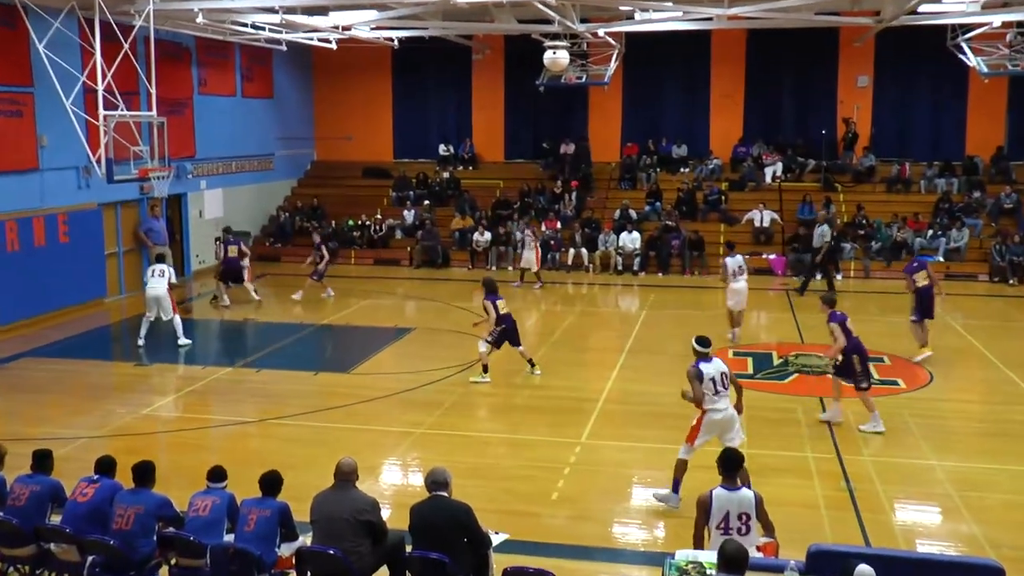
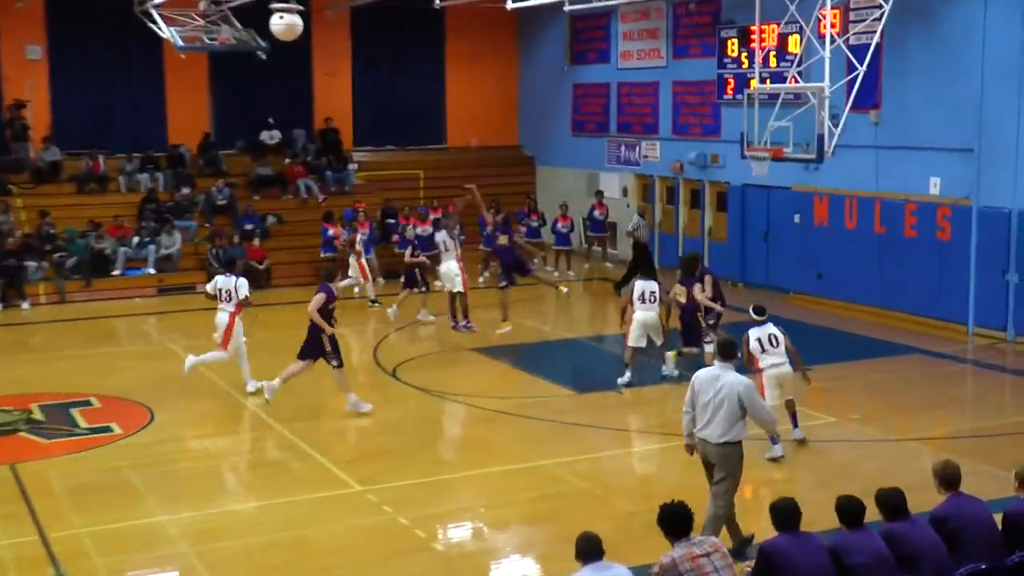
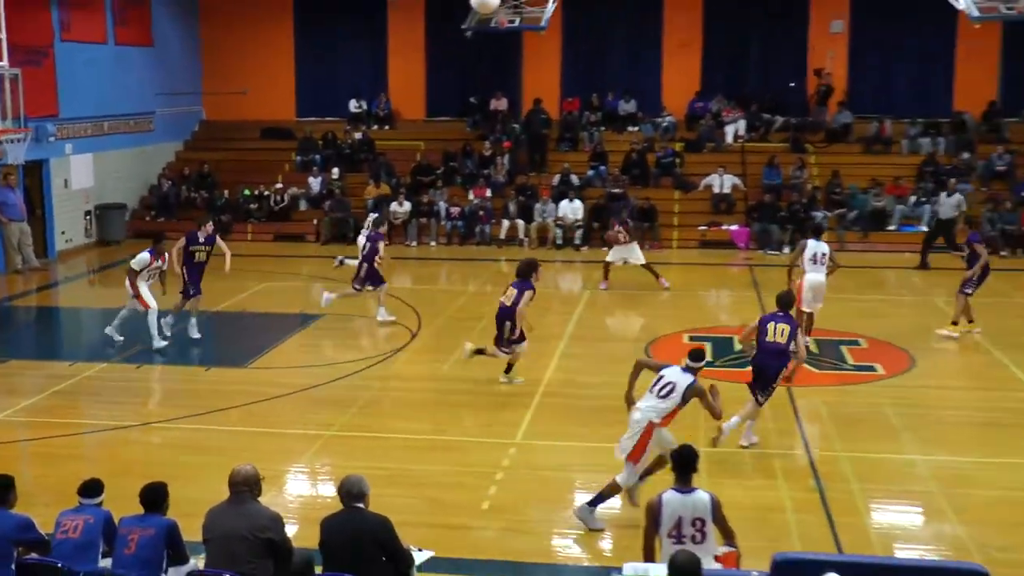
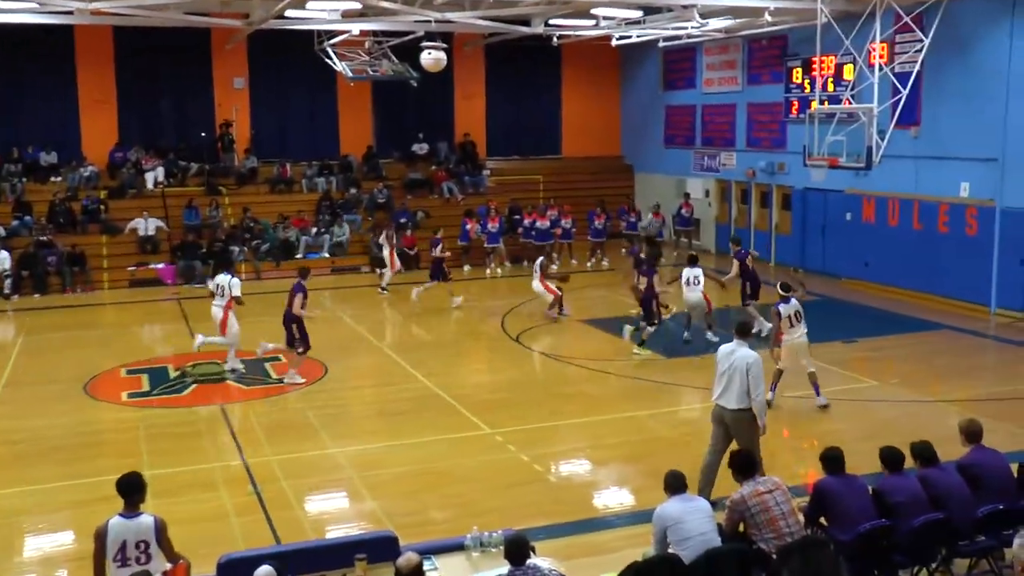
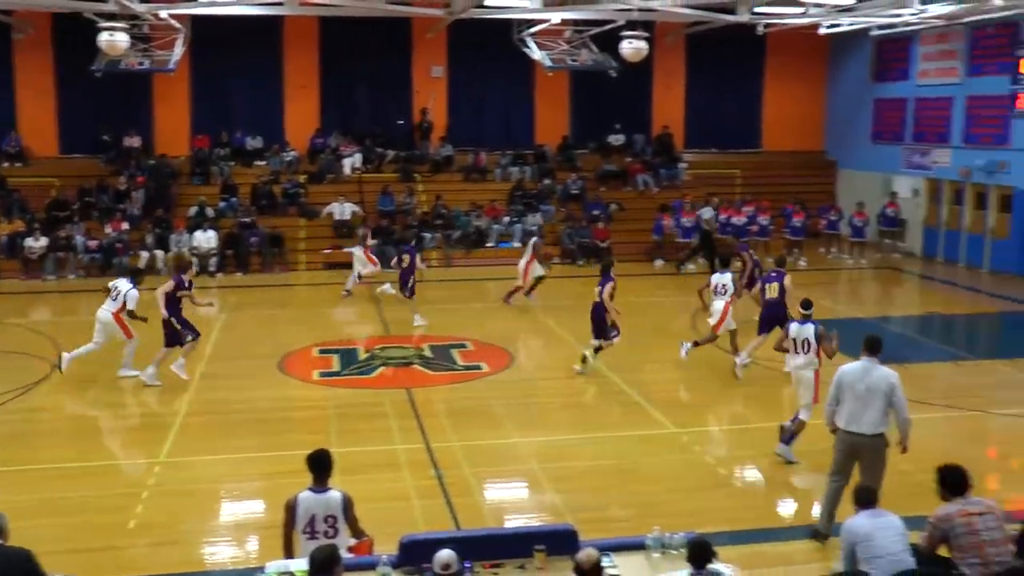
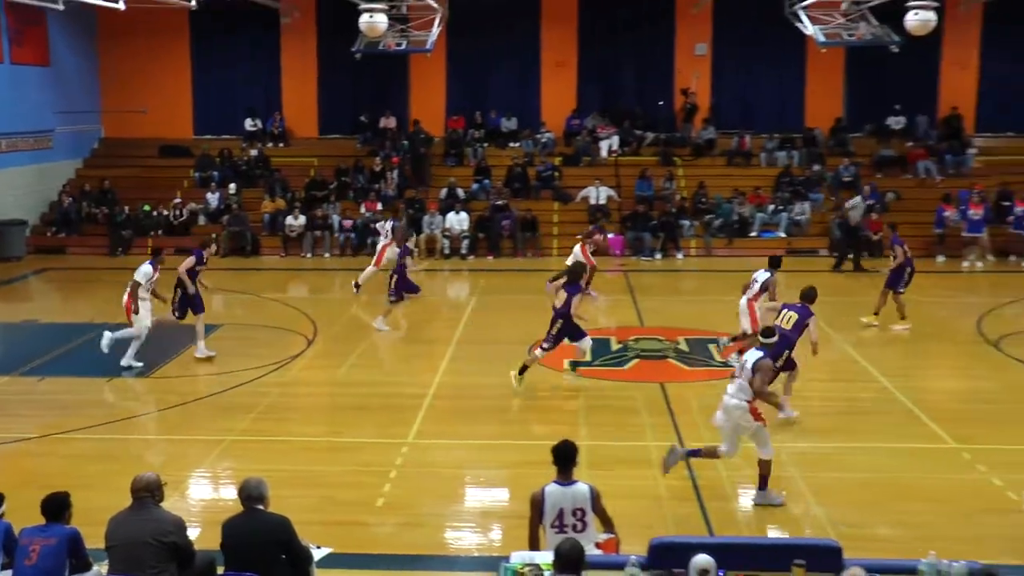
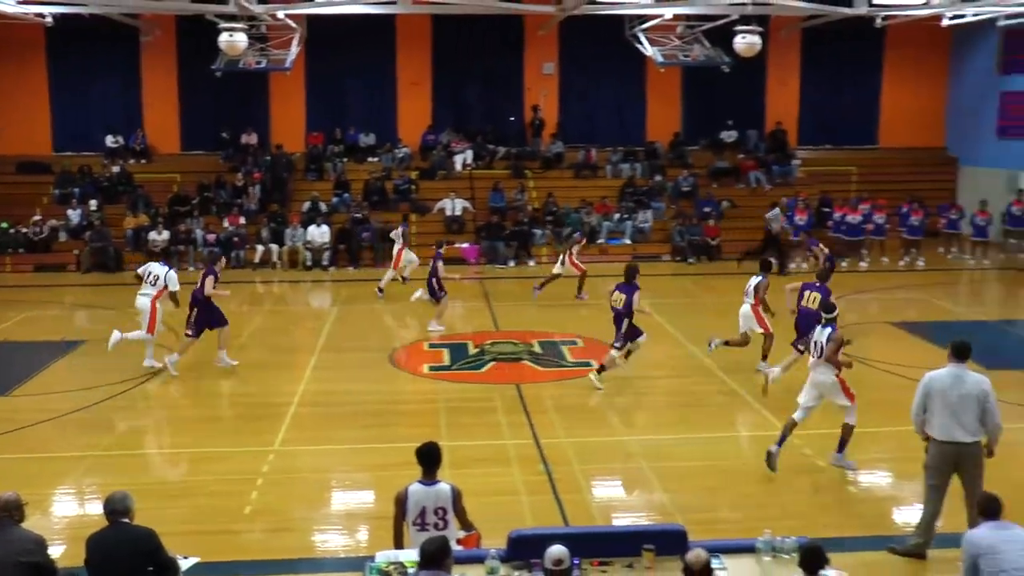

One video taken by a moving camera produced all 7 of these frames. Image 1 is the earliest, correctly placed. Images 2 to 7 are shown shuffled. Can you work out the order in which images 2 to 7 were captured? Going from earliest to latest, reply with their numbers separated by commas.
3, 6, 7, 5, 4, 2
